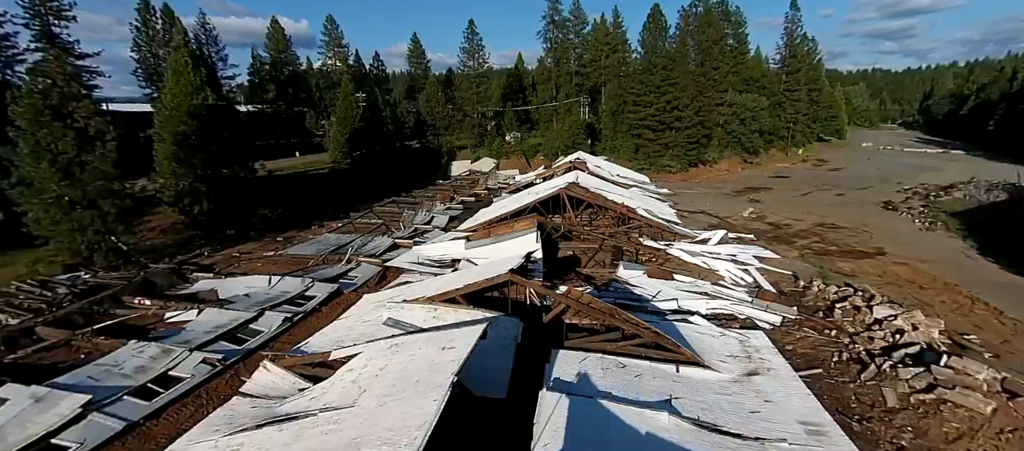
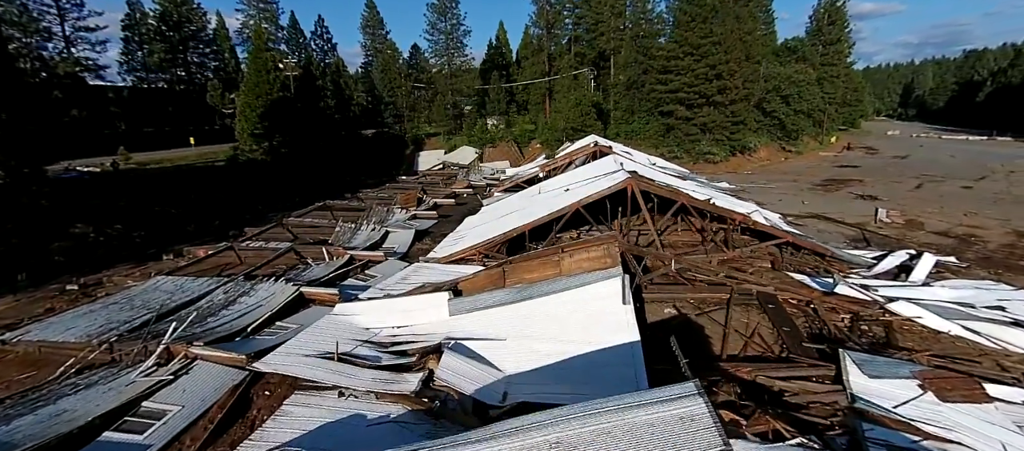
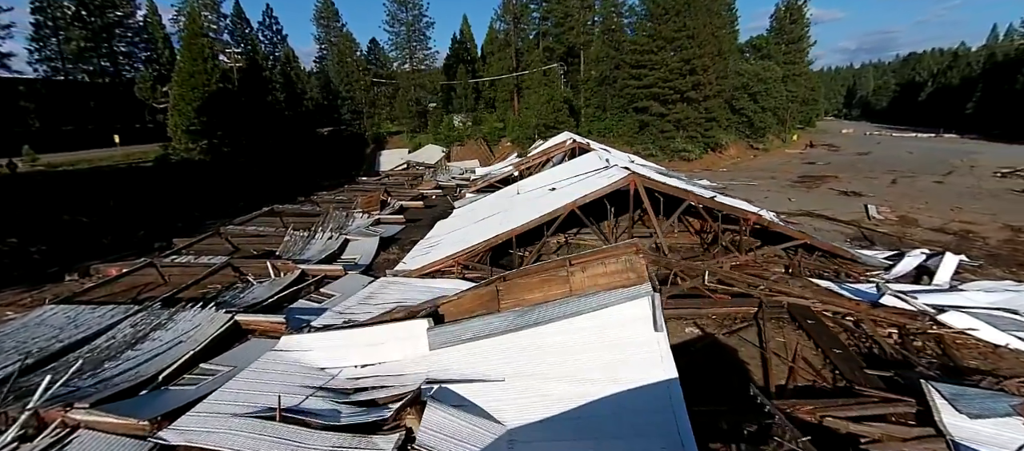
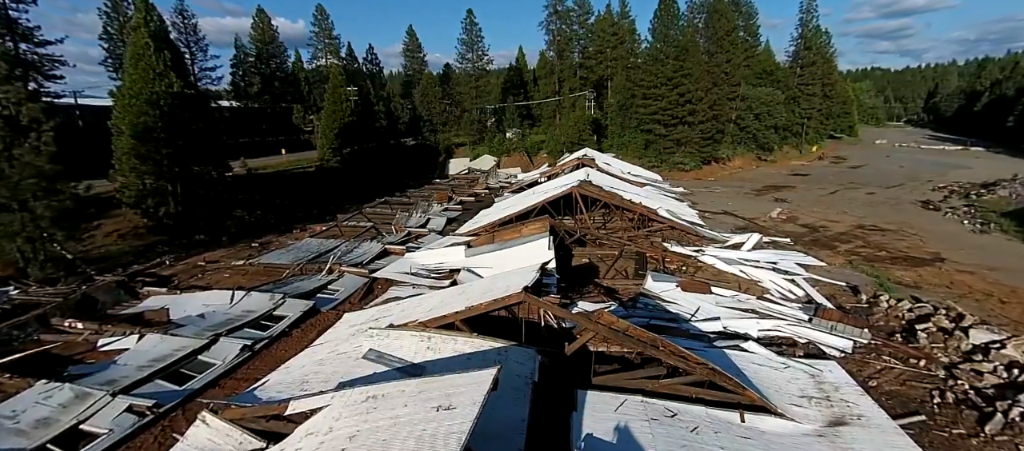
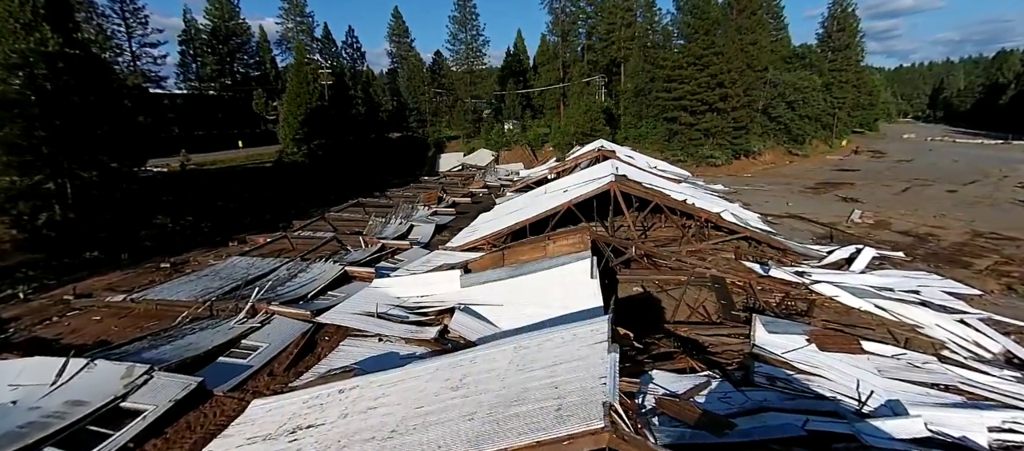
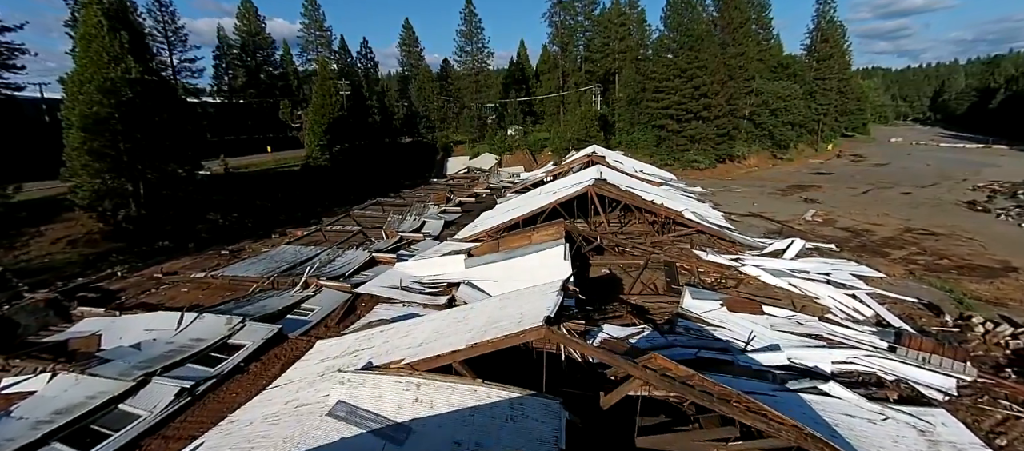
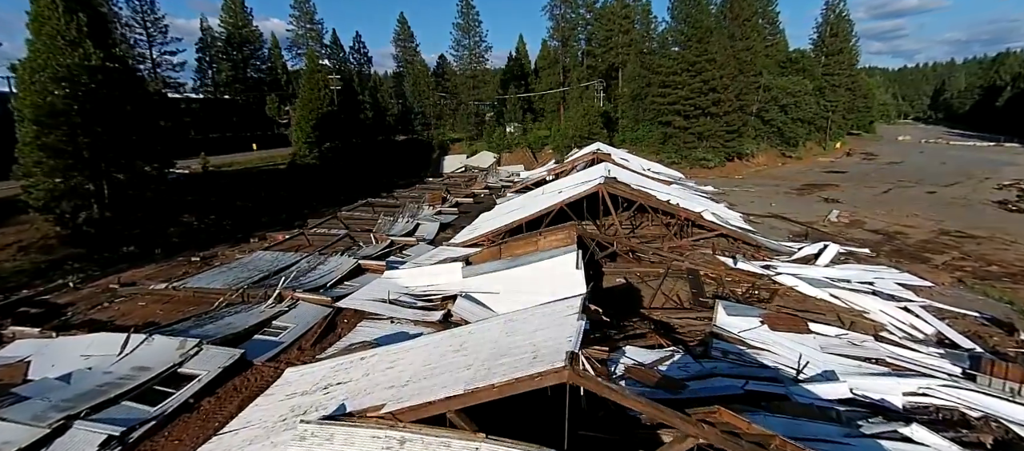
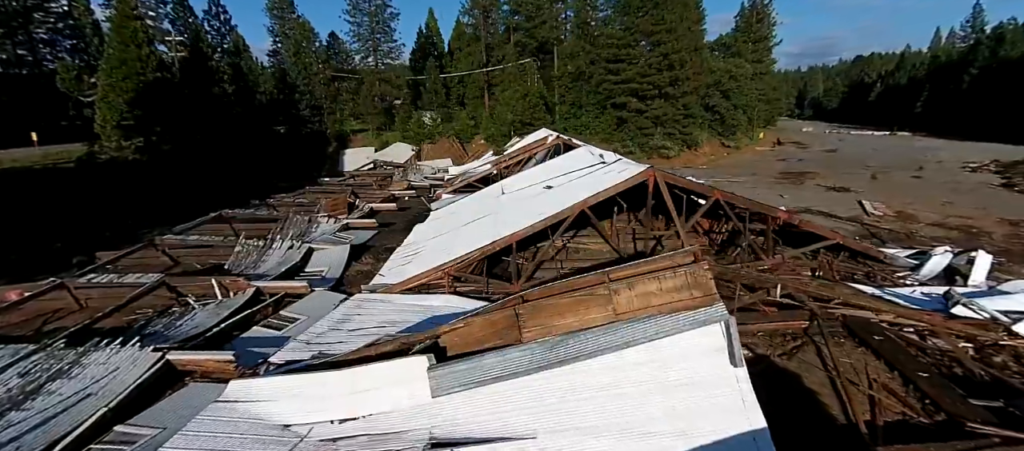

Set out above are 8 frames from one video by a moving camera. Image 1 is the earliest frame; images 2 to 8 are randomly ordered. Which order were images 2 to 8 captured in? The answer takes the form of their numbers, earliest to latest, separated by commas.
4, 6, 7, 5, 2, 3, 8
